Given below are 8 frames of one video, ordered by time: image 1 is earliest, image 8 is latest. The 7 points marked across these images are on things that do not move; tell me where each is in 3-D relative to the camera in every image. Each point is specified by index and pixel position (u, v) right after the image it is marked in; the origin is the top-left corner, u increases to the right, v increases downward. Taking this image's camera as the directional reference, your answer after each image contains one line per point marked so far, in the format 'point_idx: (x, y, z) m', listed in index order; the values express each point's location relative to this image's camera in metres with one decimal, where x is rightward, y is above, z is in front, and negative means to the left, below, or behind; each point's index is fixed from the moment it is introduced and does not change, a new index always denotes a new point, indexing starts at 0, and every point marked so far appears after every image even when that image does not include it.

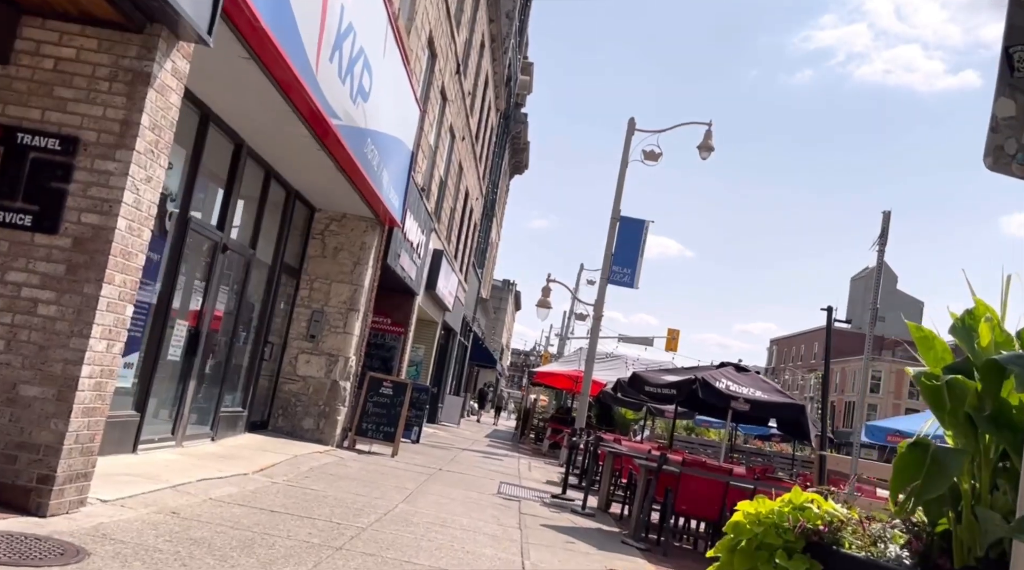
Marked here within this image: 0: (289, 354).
0: (-3.2, -1.0, +14.3) m
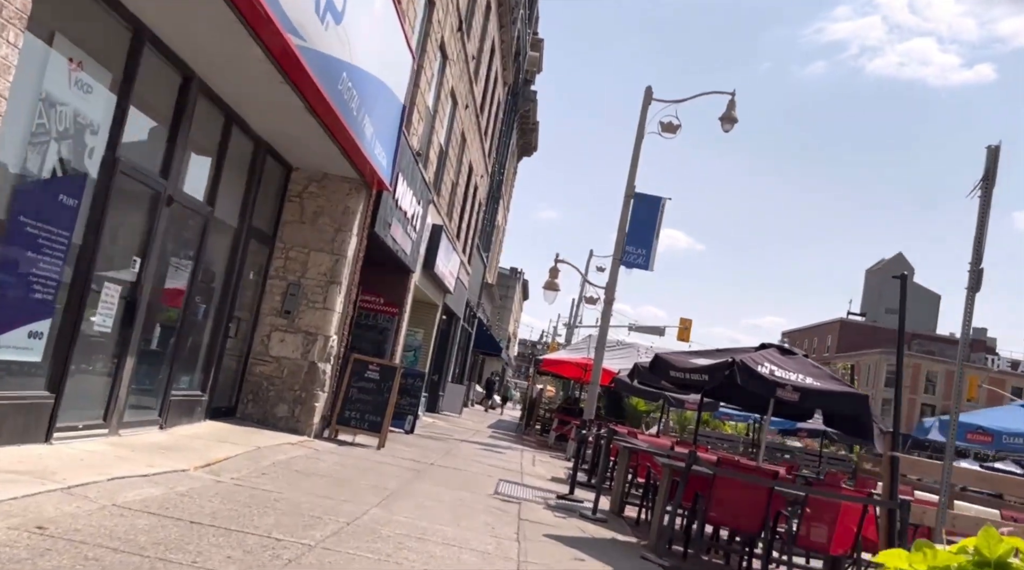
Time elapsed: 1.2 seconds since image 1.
0: (-3.2, -0.6, +12.6) m
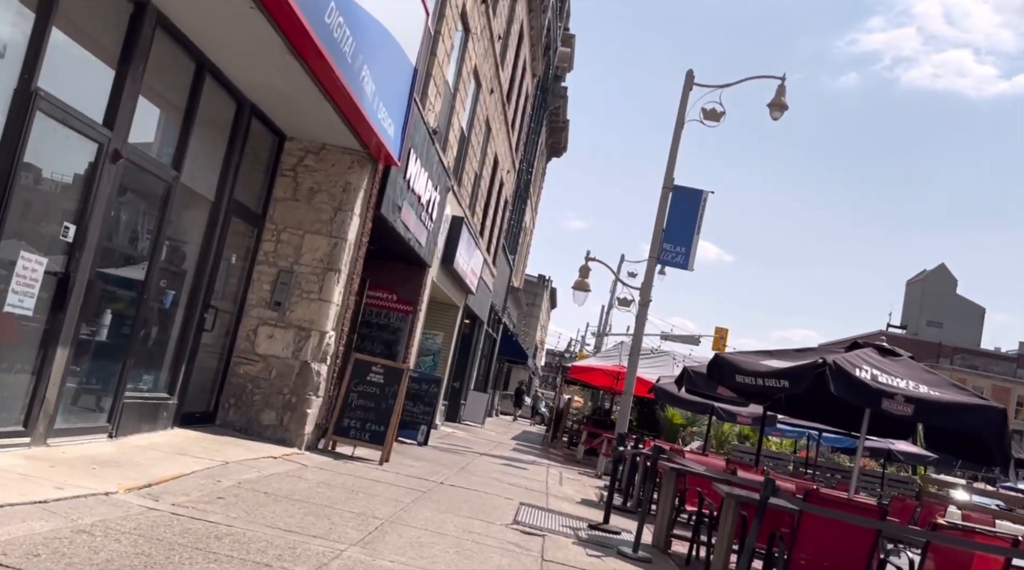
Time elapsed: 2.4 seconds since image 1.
0: (-2.9, -0.4, +10.9) m
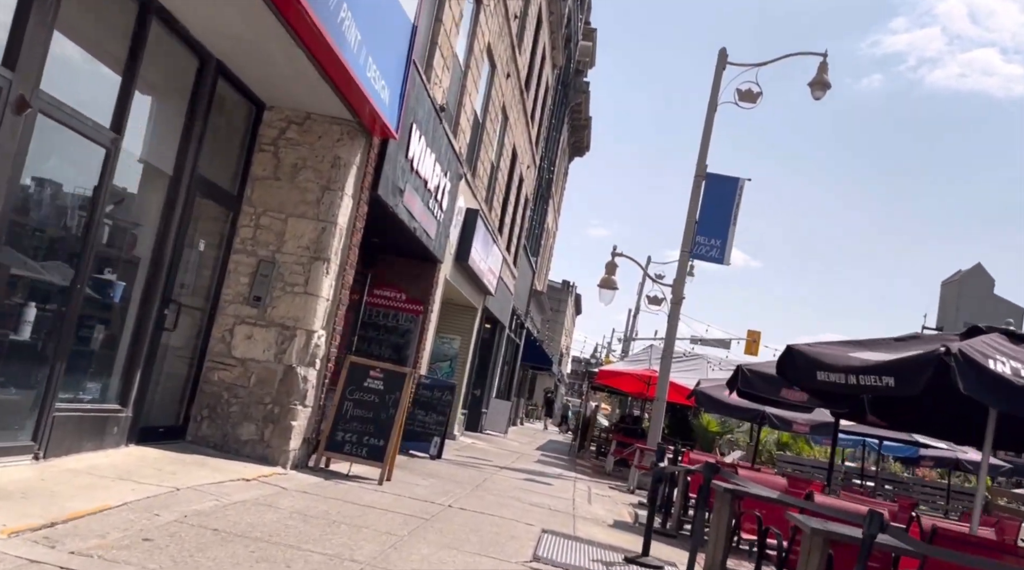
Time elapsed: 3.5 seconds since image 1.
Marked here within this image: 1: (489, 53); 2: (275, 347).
0: (-2.8, -0.4, +9.4) m
1: (-0.4, +4.0, +16.9) m
2: (-2.2, -0.6, +9.3) m
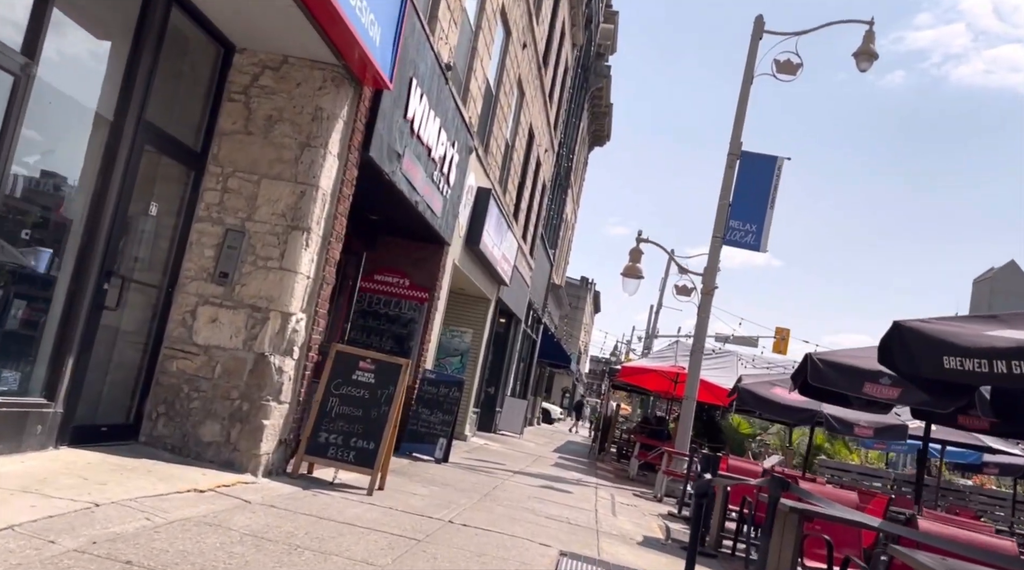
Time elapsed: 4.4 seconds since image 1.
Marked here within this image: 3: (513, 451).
0: (-2.7, -0.2, +7.9) m
1: (-0.1, +4.2, +15.4) m
2: (-2.1, -0.4, +7.8) m
3: (0.0, -3.2, +19.3) m
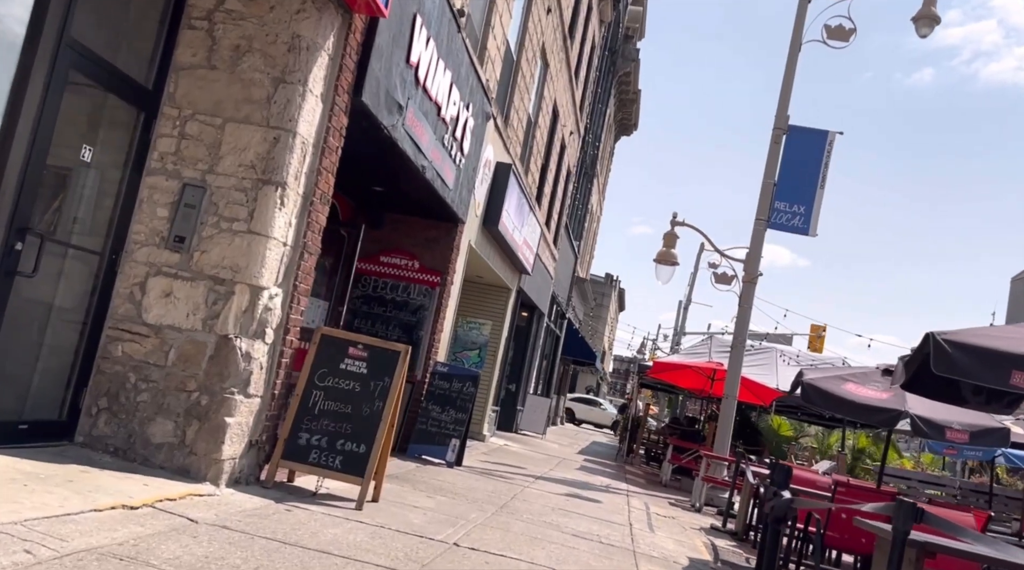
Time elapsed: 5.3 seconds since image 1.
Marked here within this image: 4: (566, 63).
0: (-2.5, +0.1, +6.5) m
1: (+0.2, +4.4, +13.9) m
2: (-2.0, -0.2, +6.4) m
3: (+0.4, -3.0, +17.8) m
4: (+1.1, +4.5, +20.0) m
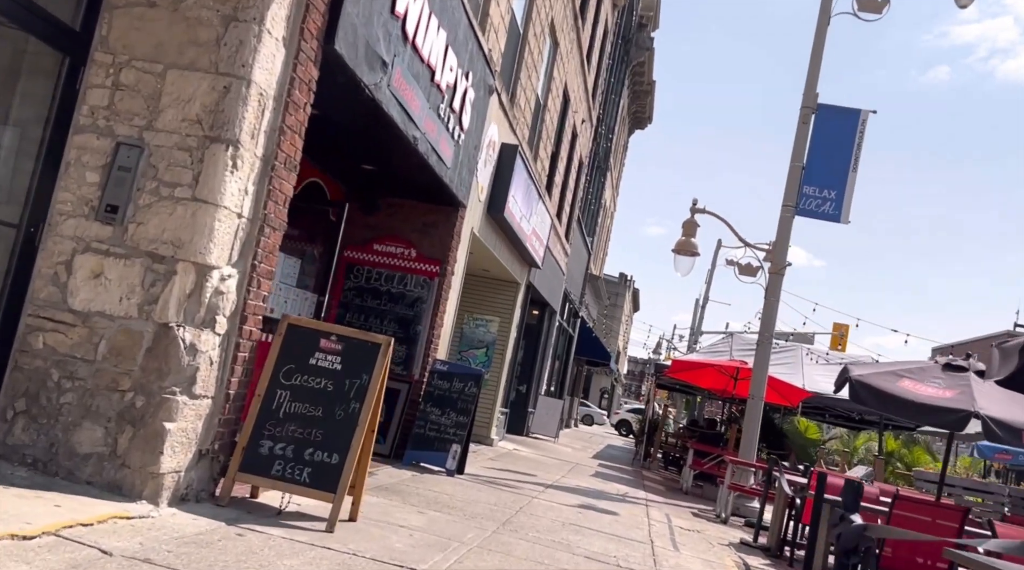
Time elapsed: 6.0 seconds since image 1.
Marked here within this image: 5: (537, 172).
0: (-2.5, +0.2, +5.4) m
1: (+0.3, +4.5, +12.9) m
2: (-2.0, 0.0, +5.3) m
3: (+0.6, -2.9, +16.7) m
4: (+1.3, +4.6, +18.9) m
5: (+0.4, +1.9, +16.1) m
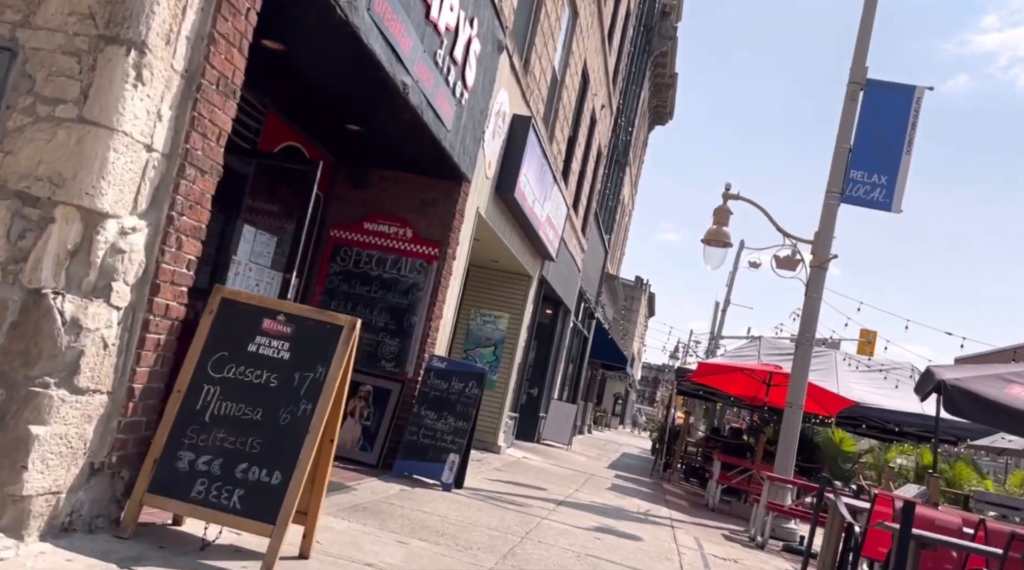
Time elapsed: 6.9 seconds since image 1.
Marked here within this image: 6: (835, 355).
0: (-2.5, +0.4, +4.0) m
1: (+0.4, +4.6, +11.4) m
2: (-2.0, +0.2, +3.9) m
3: (+0.7, -2.8, +15.2) m
4: (+1.5, +4.7, +17.5) m
5: (+0.6, +2.0, +14.7) m
6: (+5.3, -1.1, +16.3) m
